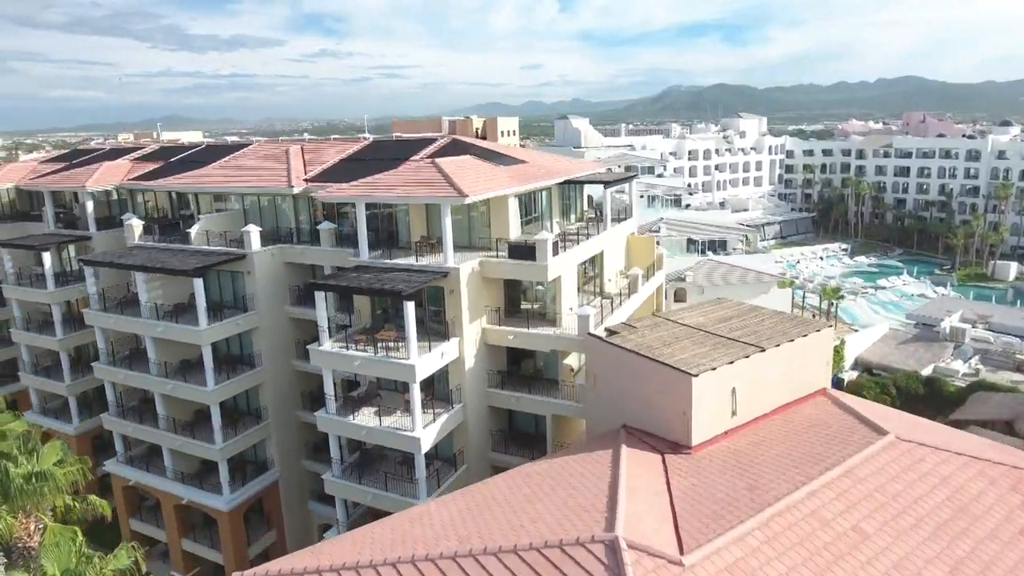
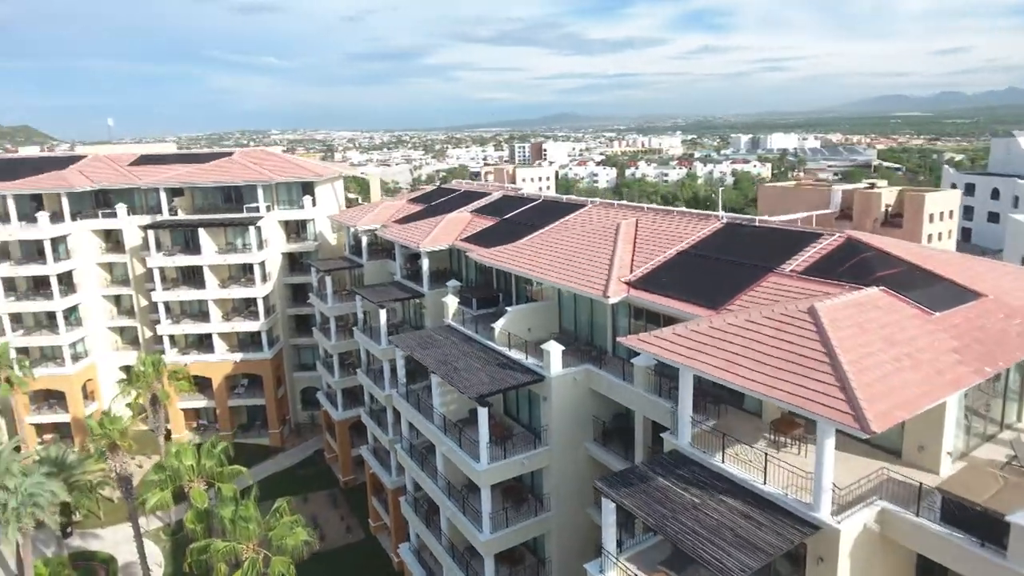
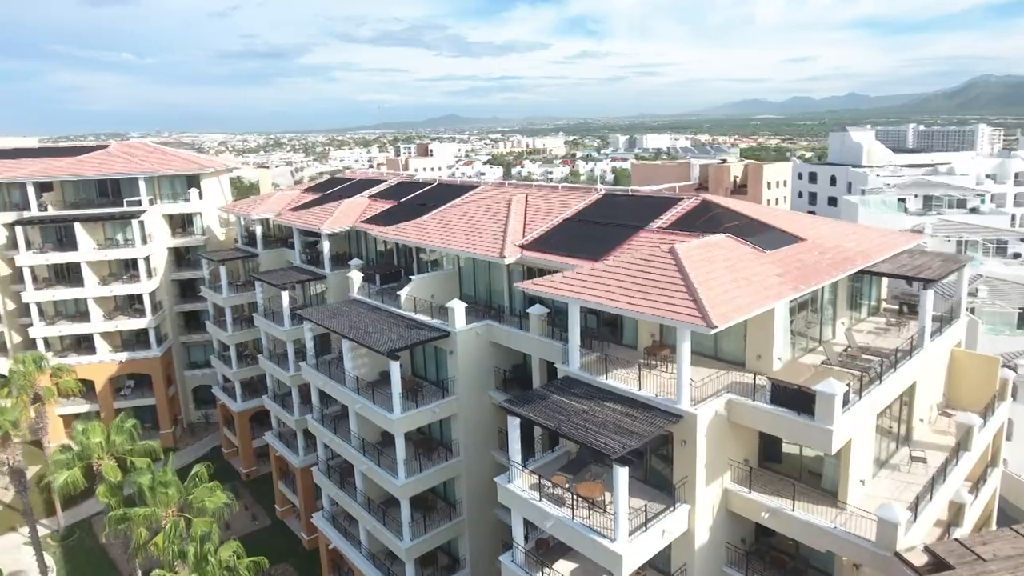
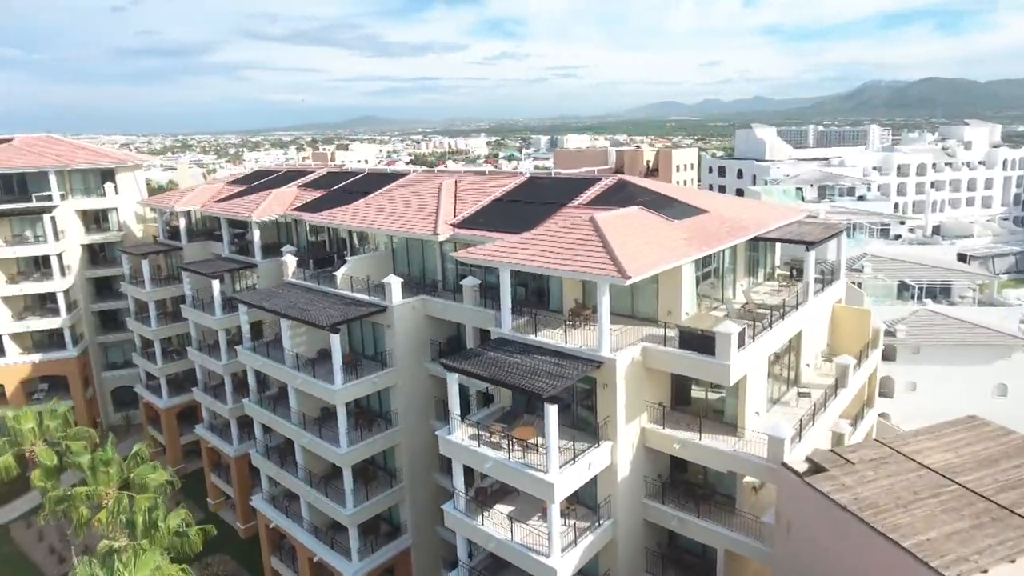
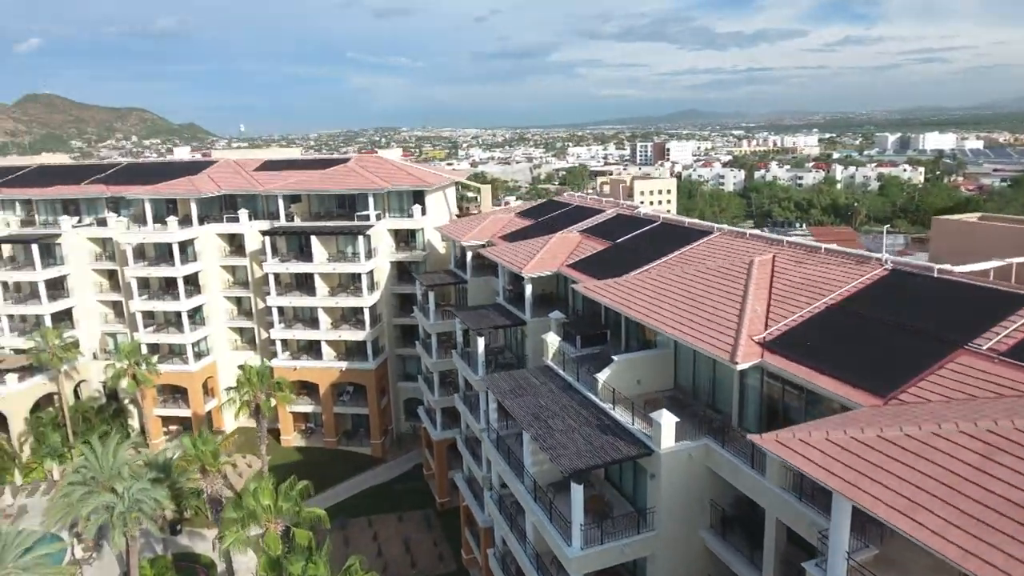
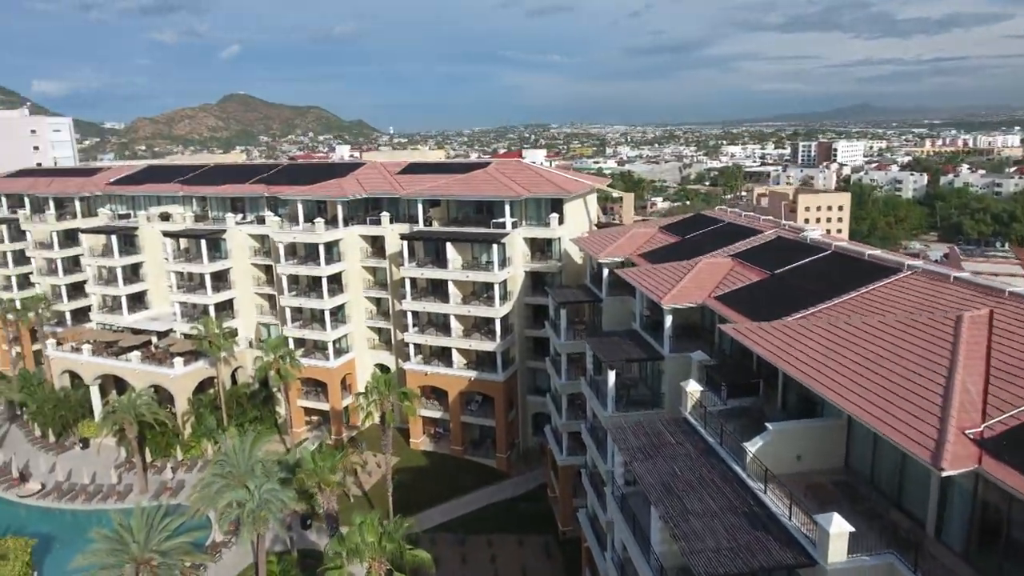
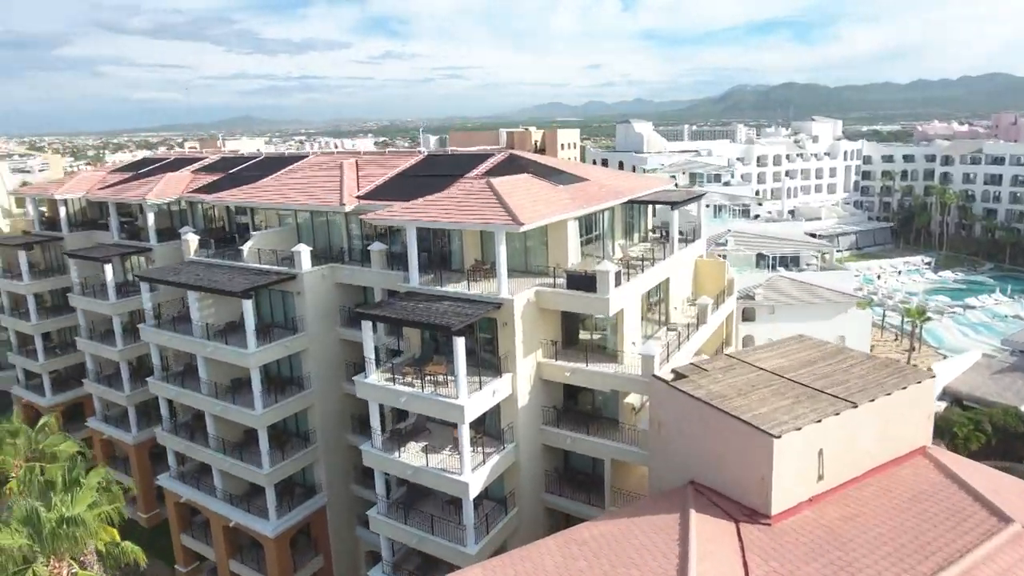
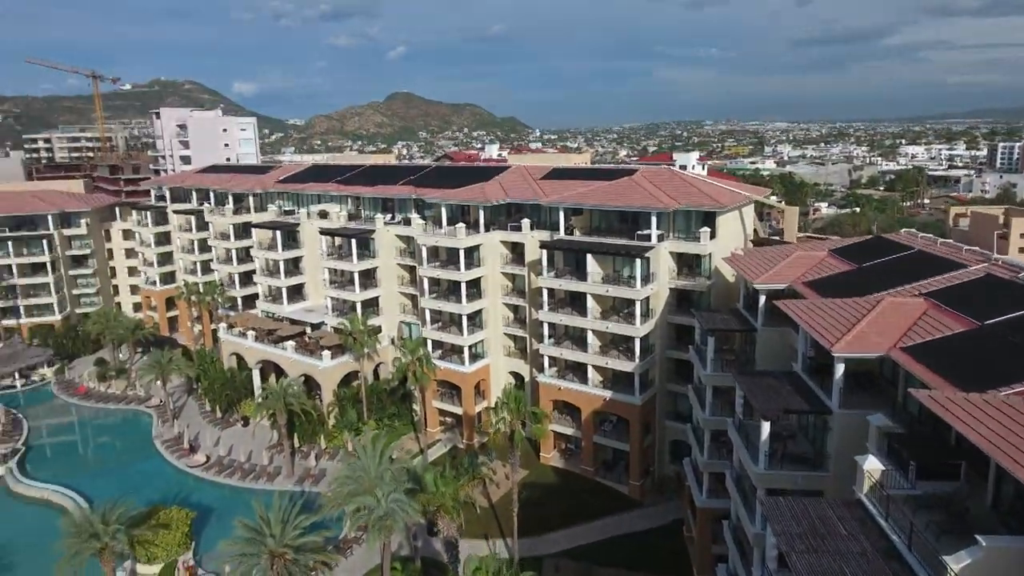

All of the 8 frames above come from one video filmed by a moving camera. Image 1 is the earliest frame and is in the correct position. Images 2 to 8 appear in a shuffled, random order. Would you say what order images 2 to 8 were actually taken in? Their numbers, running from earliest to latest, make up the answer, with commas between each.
7, 4, 3, 2, 5, 6, 8
